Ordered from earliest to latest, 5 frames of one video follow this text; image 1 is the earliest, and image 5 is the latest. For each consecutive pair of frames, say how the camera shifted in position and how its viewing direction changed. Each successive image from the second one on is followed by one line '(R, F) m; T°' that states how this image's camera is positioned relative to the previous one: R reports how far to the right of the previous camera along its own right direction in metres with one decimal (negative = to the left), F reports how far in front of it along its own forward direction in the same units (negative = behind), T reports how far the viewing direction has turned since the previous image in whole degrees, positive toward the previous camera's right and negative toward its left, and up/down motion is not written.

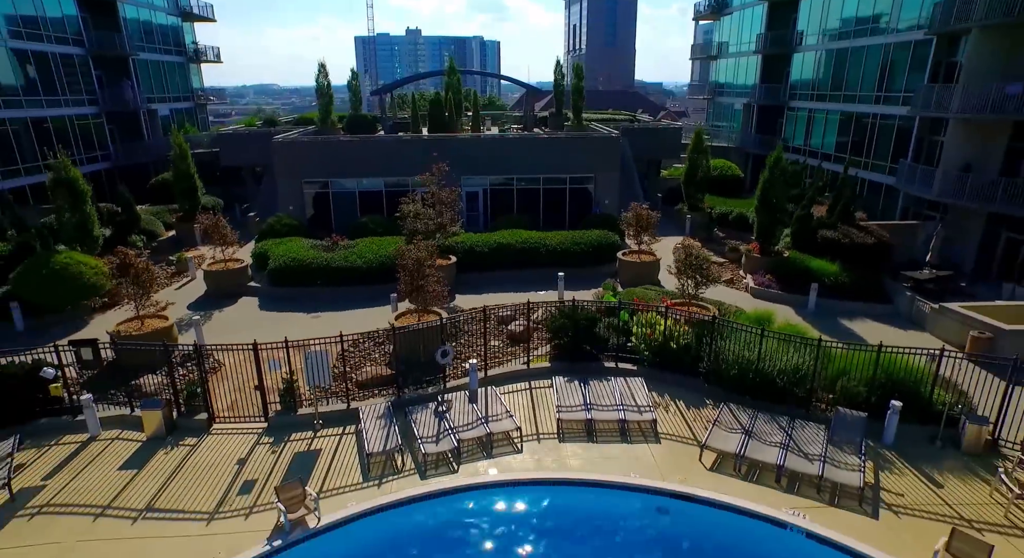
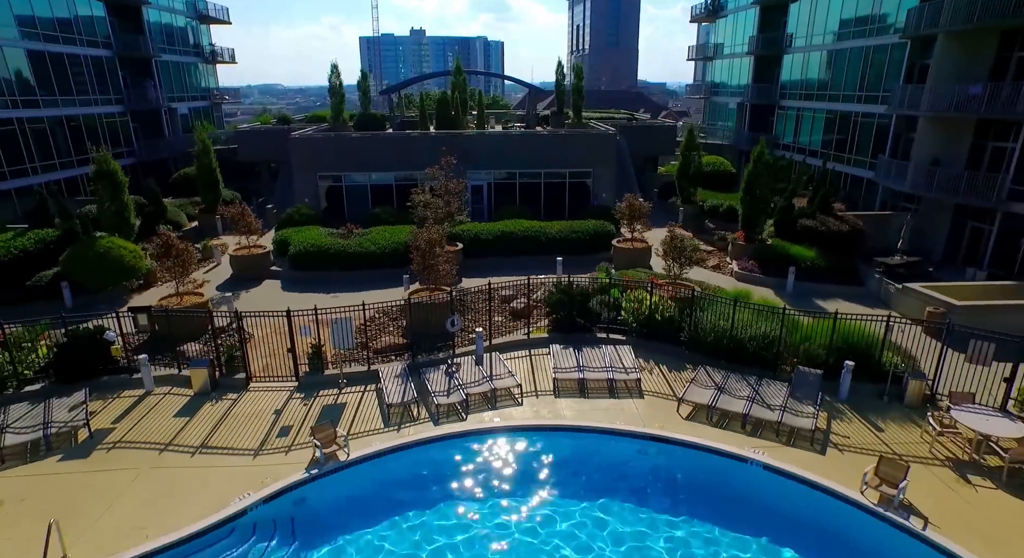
(0.0, -1.5) m; 0°
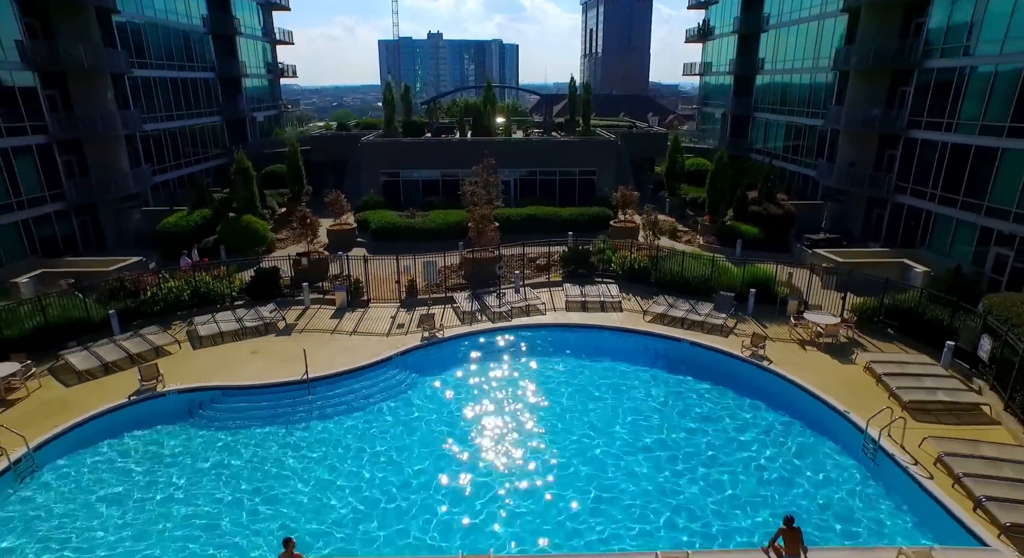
(-0.6, -6.9) m; -1°
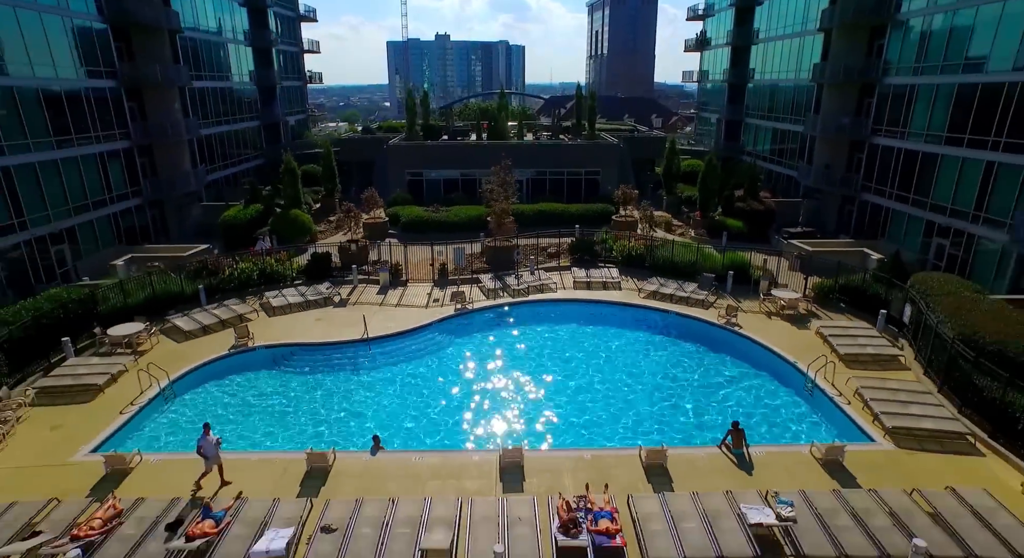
(-0.5, -3.5) m; 0°
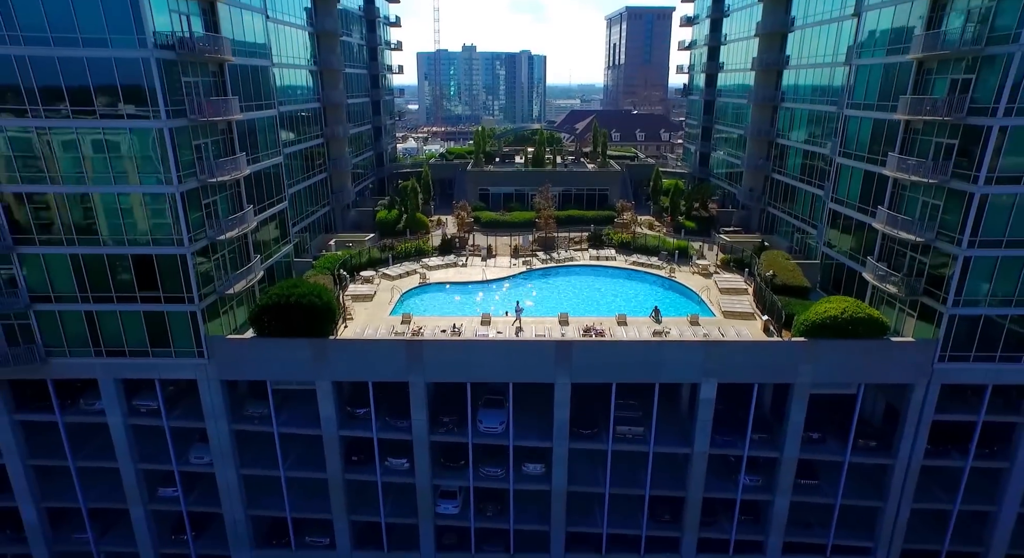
(-2.0, -16.9) m; -2°
